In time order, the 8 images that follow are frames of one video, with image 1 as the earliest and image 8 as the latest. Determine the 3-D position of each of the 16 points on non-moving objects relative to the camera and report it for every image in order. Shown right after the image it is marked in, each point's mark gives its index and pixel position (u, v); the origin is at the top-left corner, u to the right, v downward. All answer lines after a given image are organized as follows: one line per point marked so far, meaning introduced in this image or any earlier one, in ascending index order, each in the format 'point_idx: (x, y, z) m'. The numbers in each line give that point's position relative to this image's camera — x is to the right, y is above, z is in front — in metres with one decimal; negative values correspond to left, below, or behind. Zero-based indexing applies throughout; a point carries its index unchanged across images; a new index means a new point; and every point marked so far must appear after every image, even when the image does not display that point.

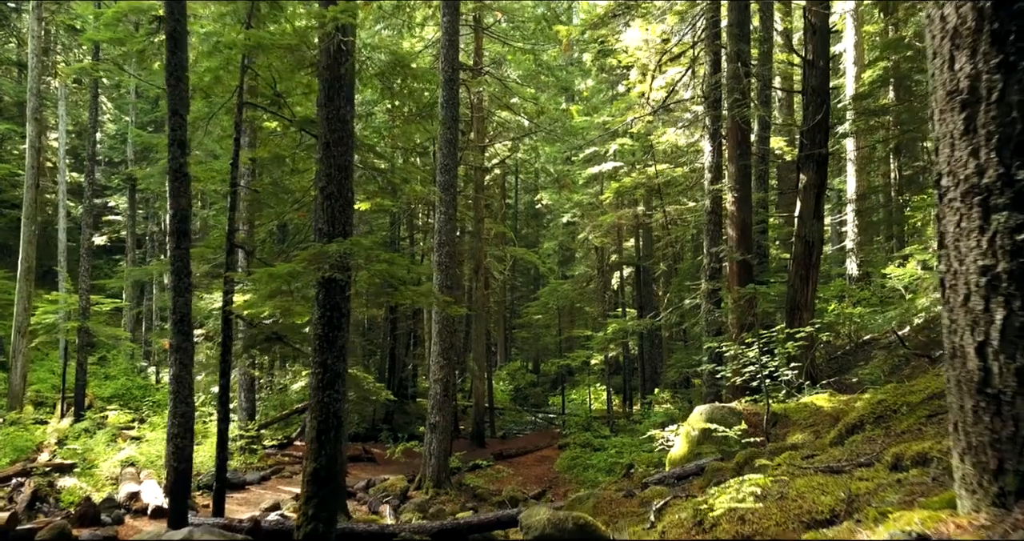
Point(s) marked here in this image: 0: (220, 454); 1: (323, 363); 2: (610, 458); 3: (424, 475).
0: (-3.3, -2.1, +8.1) m
1: (-1.6, -0.8, +6.1) m
2: (+2.0, -3.9, +14.9) m
3: (-1.6, -3.7, +12.9) m
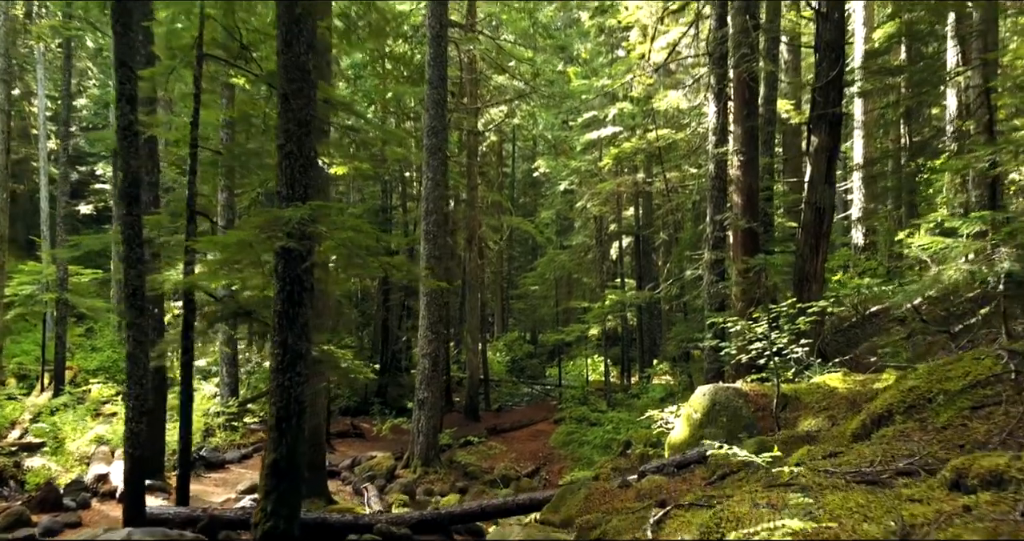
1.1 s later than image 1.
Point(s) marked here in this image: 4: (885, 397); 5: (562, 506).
0: (-3.4, -1.7, +7.5) m
1: (-1.7, -0.5, +5.5) m
2: (+1.9, -3.2, +14.3) m
3: (-1.7, -3.1, +12.4) m
4: (+2.6, -0.9, +5.0) m
5: (+0.4, -2.0, +6.0) m
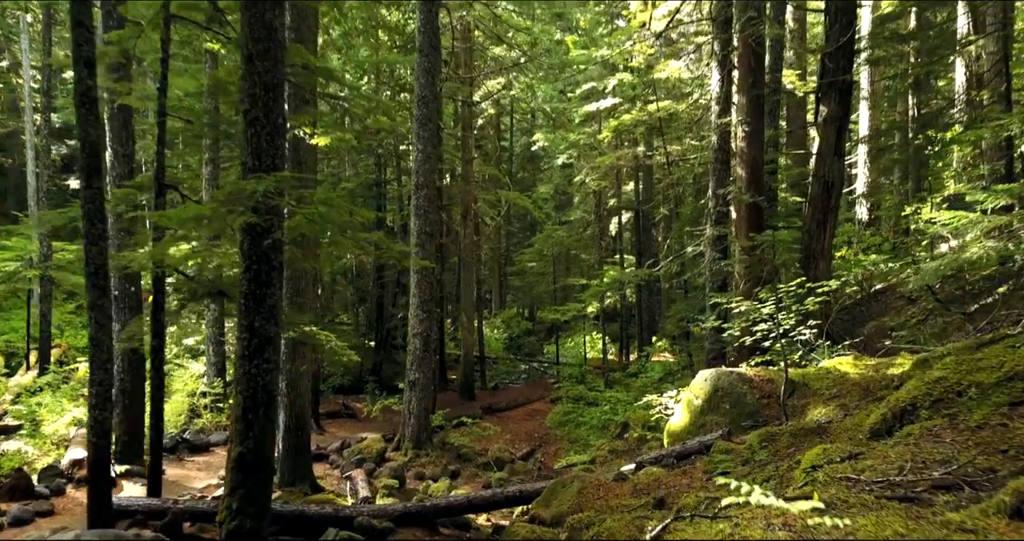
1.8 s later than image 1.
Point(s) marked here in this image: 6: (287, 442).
0: (-3.5, -1.5, +7.1) m
1: (-1.8, -0.4, +5.0) m
2: (+1.8, -2.8, +14.0) m
3: (-1.8, -2.7, +12.0) m
4: (+2.6, -0.8, +4.6) m
5: (+0.3, -1.8, +5.6) m
6: (-2.8, -2.2, +9.0) m
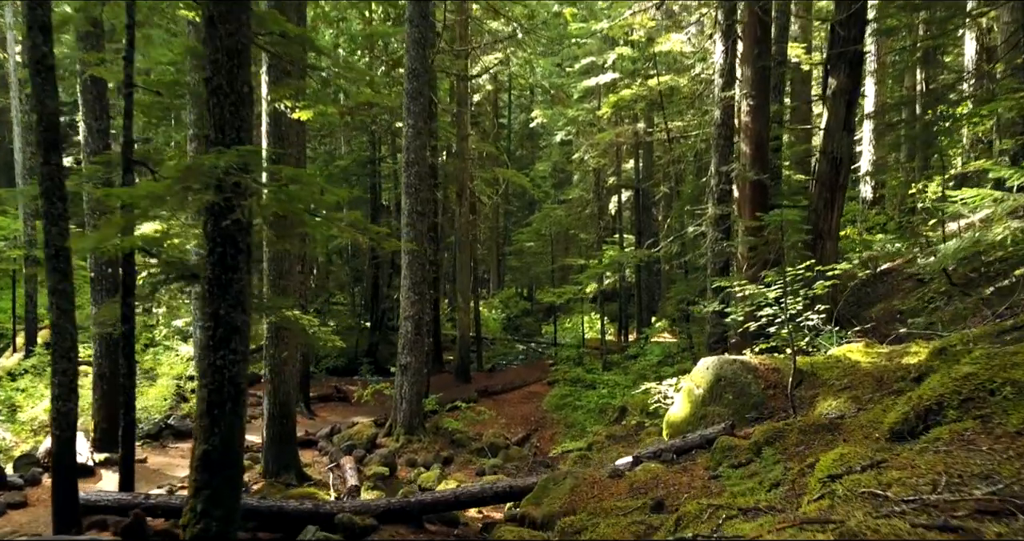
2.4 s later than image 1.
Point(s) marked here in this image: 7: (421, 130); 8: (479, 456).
0: (-3.6, -1.4, +6.7) m
1: (-1.9, -0.3, +4.6) m
2: (+1.7, -2.4, +13.7) m
3: (-1.9, -2.4, +11.7) m
4: (+2.5, -0.7, +4.2) m
5: (+0.2, -1.7, +5.3) m
6: (-2.9, -1.9, +8.7) m
7: (-1.5, +2.2, +11.5) m
8: (-0.5, -2.9, +11.4) m
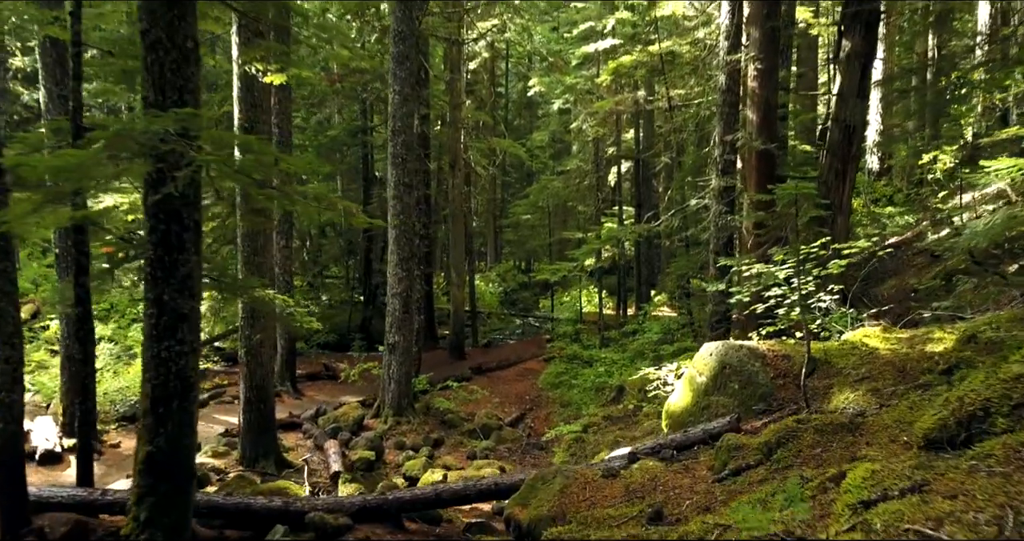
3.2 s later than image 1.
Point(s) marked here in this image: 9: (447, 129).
0: (-3.7, -1.2, +6.2) m
1: (-2.0, -0.2, +4.1) m
2: (+1.6, -1.9, +13.2) m
3: (-2.0, -2.0, +11.2) m
4: (+2.4, -0.6, +3.7) m
5: (+0.1, -1.5, +4.8) m
6: (-3.0, -1.7, +8.2) m
7: (-1.6, +2.6, +10.9) m
8: (-0.6, -2.5, +11.0) m
9: (-1.6, +3.4, +17.4) m
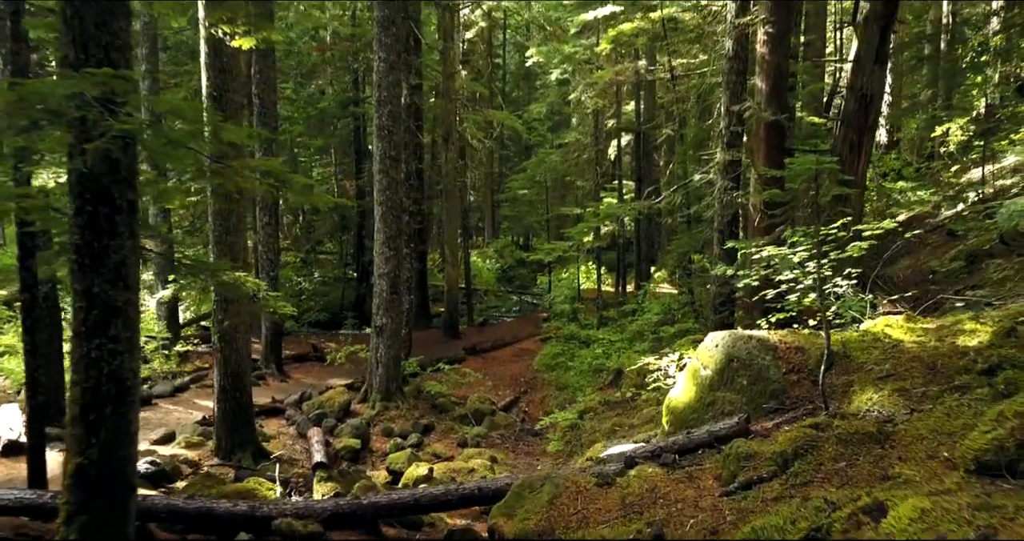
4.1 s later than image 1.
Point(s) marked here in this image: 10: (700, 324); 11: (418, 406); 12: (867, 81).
0: (-3.8, -1.0, +5.7) m
1: (-2.1, -0.1, +3.6) m
2: (+1.5, -1.6, +12.8) m
3: (-2.1, -1.7, +10.8) m
4: (+2.3, -0.5, +3.2) m
5: (0.0, -1.4, +4.3) m
6: (-3.1, -1.4, +7.7) m
7: (-1.7, +2.9, +10.2) m
8: (-0.7, -2.2, +10.5) m
9: (-1.7, +3.9, +16.8) m
10: (+2.8, -0.8, +10.8) m
11: (-1.4, -2.0, +10.9) m
12: (+3.9, +2.1, +7.9) m
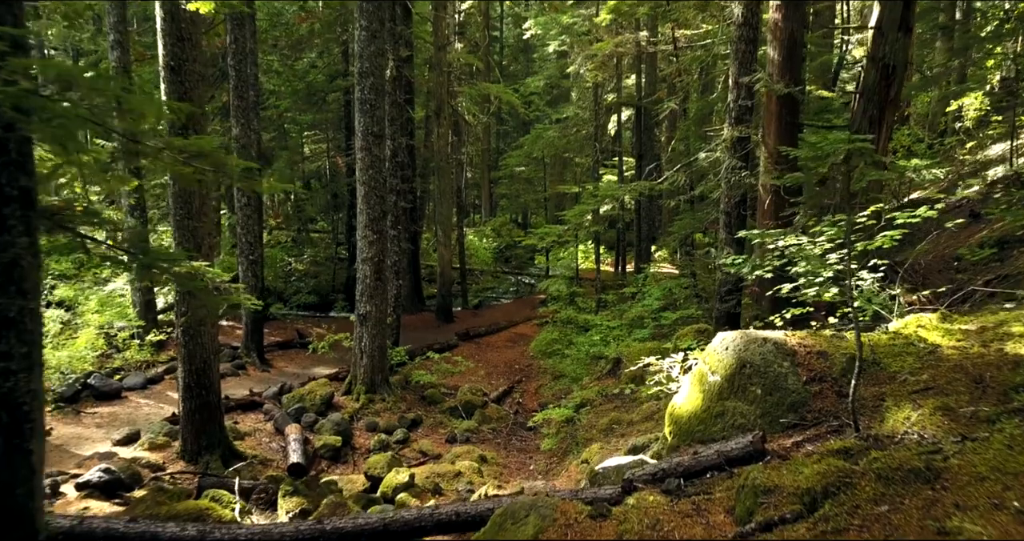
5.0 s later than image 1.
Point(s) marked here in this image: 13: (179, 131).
0: (-3.9, -1.0, +5.1) m
1: (-2.2, -0.1, +3.0) m
2: (+1.4, -1.3, +12.2) m
3: (-2.2, -1.5, +10.2) m
4: (+2.2, -0.6, +2.6) m
5: (-0.1, -1.4, +3.8) m
6: (-3.2, -1.3, +7.2) m
7: (-1.8, +3.1, +9.5) m
8: (-0.8, -2.0, +10.0) m
9: (-1.8, +4.4, +16.0) m
10: (+2.7, -0.6, +10.2) m
11: (-1.5, -1.8, +10.3) m
12: (+3.8, +2.2, +7.2) m
13: (-3.1, +1.3, +6.8) m
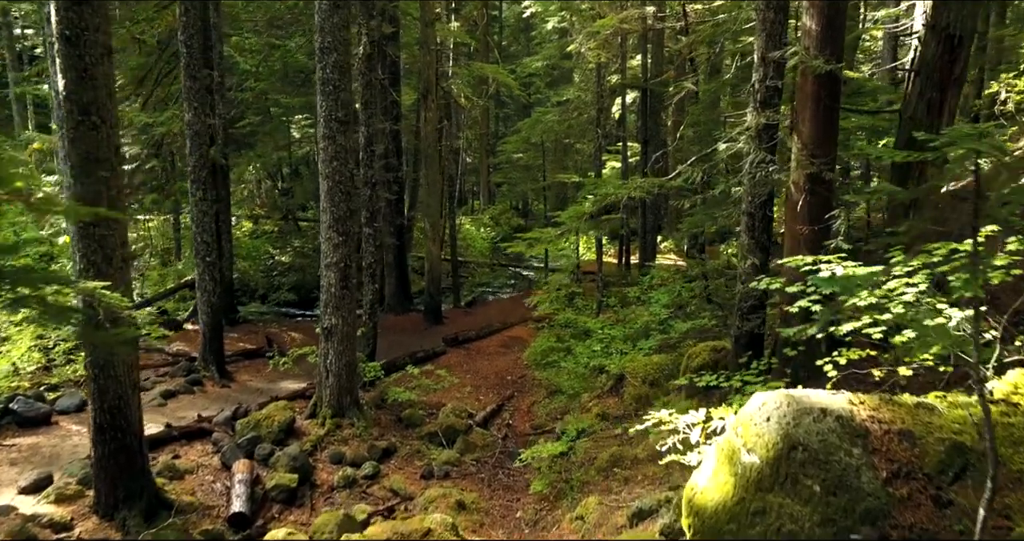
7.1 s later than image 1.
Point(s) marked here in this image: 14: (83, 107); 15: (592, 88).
0: (-4.1, -1.1, +3.9) m
1: (-2.4, -0.4, +1.7) m
2: (+1.2, -1.3, +10.9) m
3: (-2.4, -1.6, +9.0) m
4: (+2.0, -0.8, +1.3) m
5: (-0.3, -1.6, +2.5) m
6: (-3.4, -1.5, +5.9) m
7: (-1.9, +3.0, +8.2) m
8: (-1.0, -2.1, +8.8) m
9: (-1.9, +4.4, +14.6) m
10: (+2.6, -0.6, +8.9) m
11: (-1.7, -1.9, +9.1) m
12: (+3.6, +2.1, +5.9) m
13: (-3.3, +1.2, +5.5) m
14: (-3.3, +1.2, +5.5) m
15: (+2.1, +4.7, +18.6) m
